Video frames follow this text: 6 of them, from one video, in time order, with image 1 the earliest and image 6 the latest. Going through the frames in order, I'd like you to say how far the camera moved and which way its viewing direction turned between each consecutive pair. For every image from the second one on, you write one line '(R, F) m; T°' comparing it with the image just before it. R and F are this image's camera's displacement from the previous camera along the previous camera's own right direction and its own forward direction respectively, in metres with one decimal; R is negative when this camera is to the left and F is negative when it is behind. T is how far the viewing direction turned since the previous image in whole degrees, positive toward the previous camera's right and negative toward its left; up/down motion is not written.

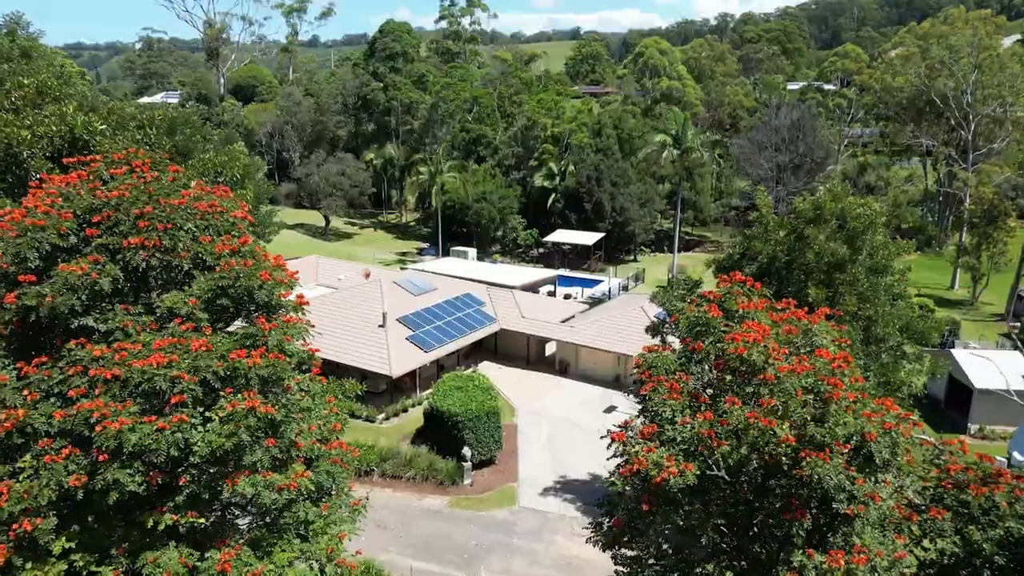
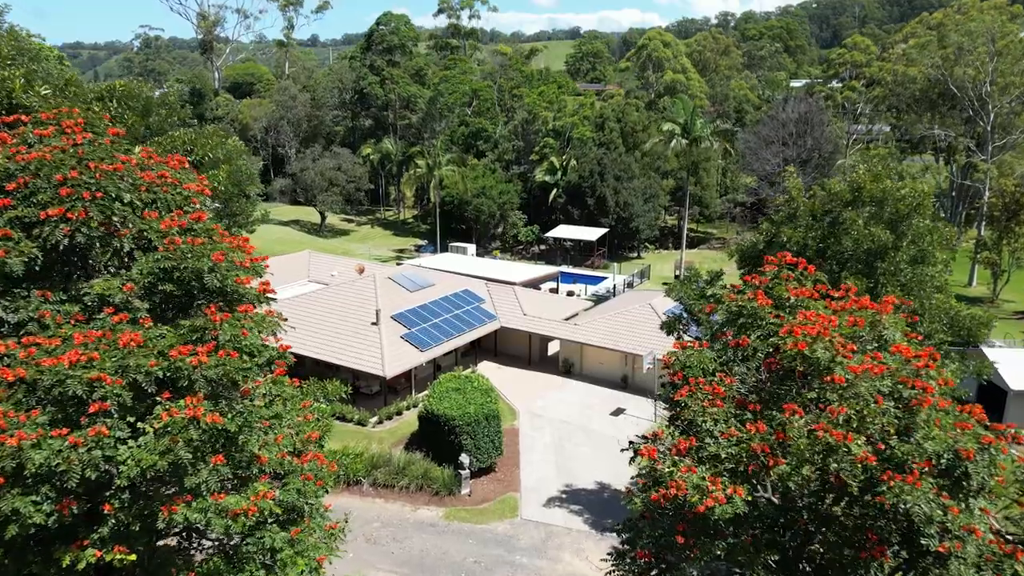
(-0.1, +1.9) m; 0°
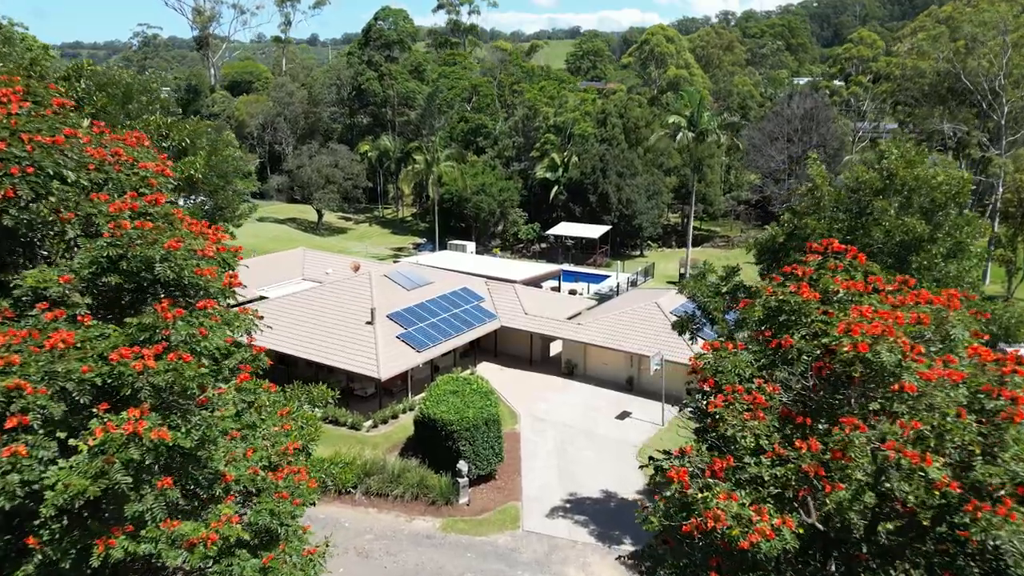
(0.0, +1.3) m; 0°
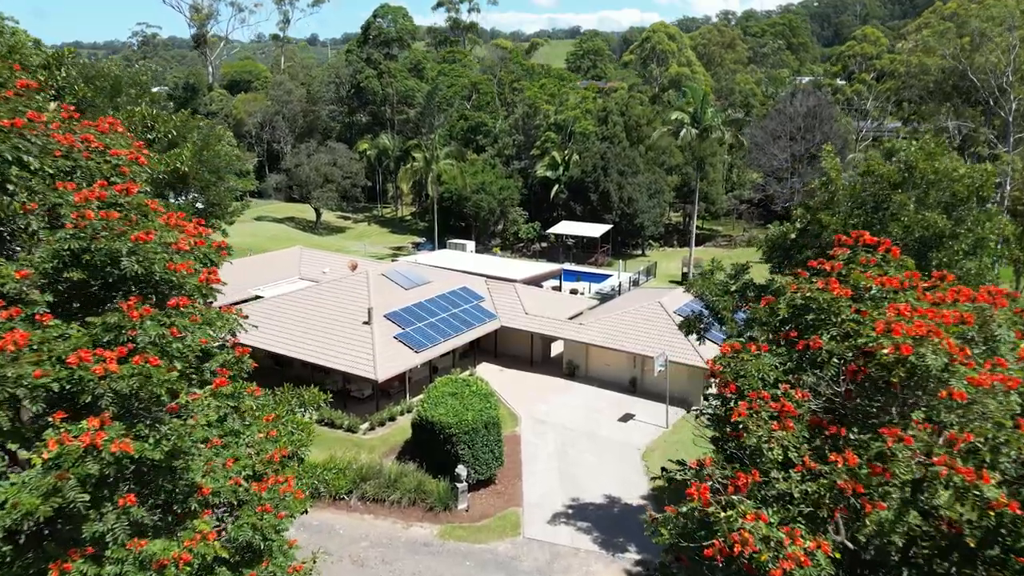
(0.0, +0.7) m; 0°
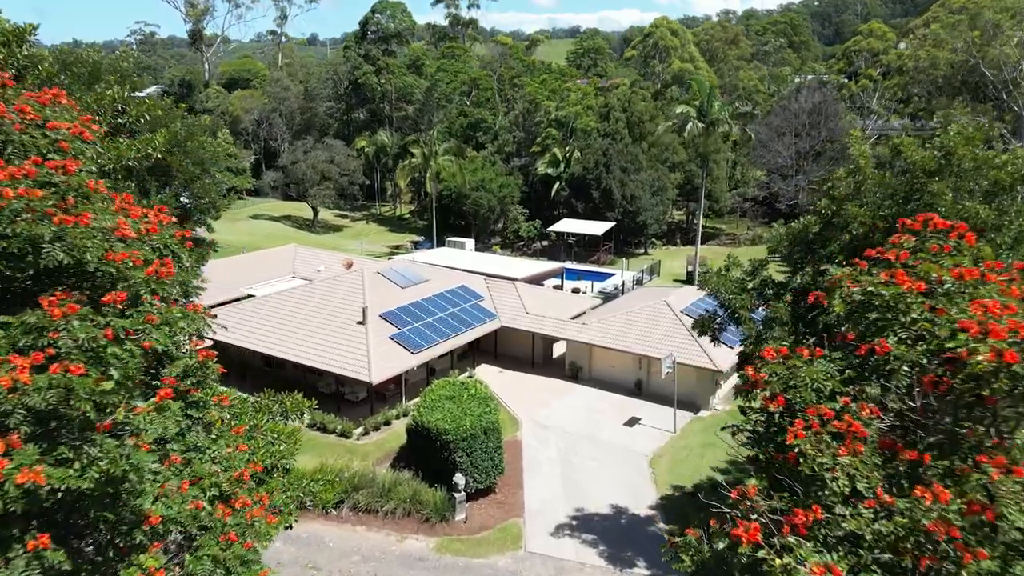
(0.0, +1.2) m; 0°
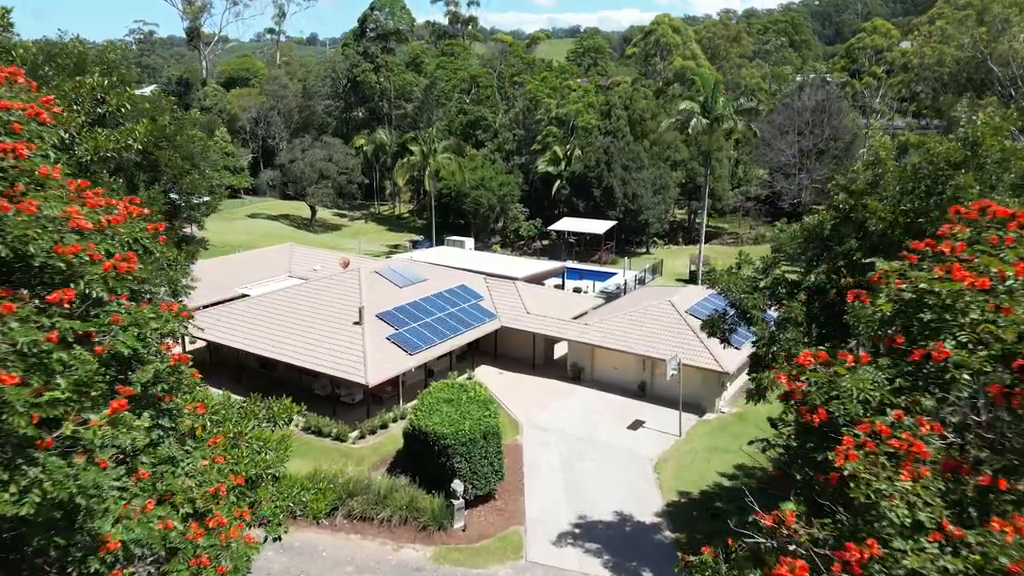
(0.0, +0.7) m; 0°
